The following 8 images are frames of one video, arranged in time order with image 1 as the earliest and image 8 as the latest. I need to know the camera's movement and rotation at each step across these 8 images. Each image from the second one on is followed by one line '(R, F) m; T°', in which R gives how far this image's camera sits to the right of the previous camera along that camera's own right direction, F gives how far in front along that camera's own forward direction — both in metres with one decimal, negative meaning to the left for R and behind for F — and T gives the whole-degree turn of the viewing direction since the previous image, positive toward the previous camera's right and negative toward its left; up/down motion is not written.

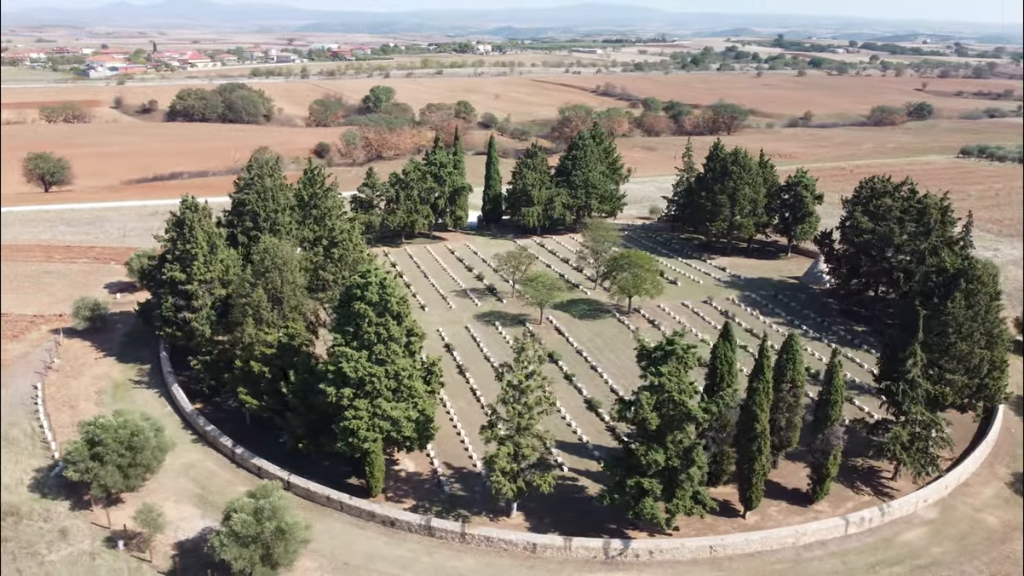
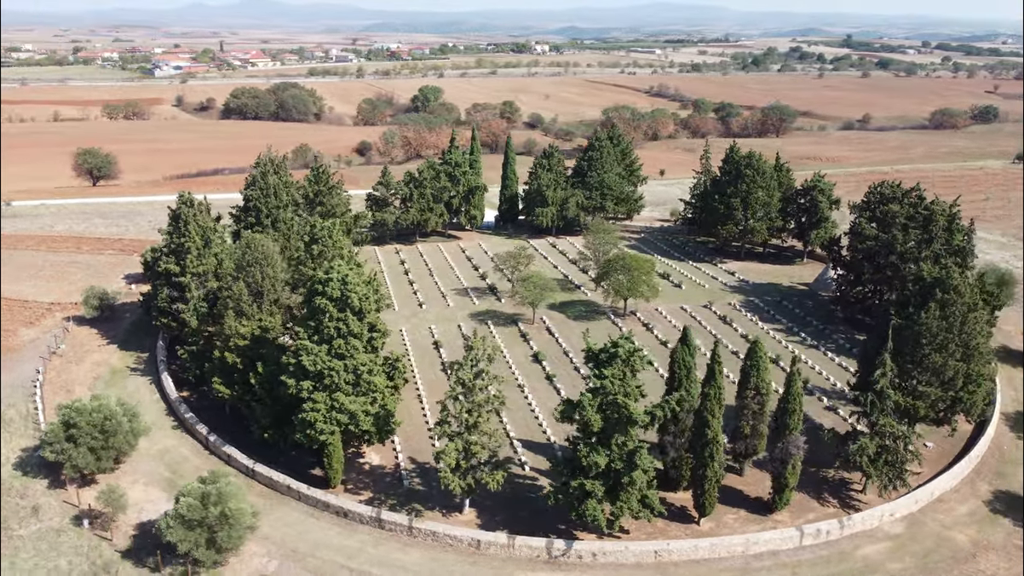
(+2.5, -0.1) m; -4°
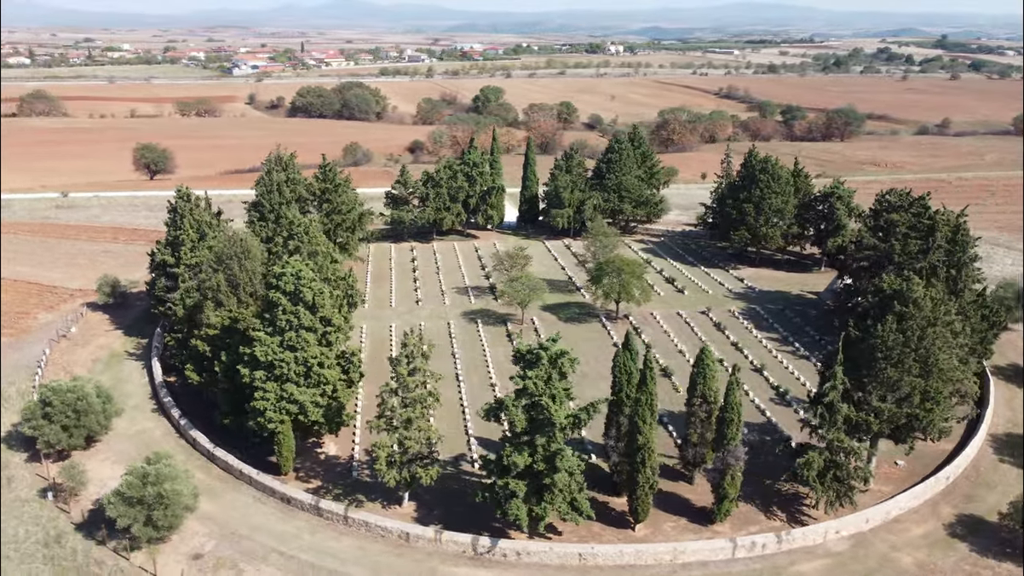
(+3.2, -0.1) m; -5°
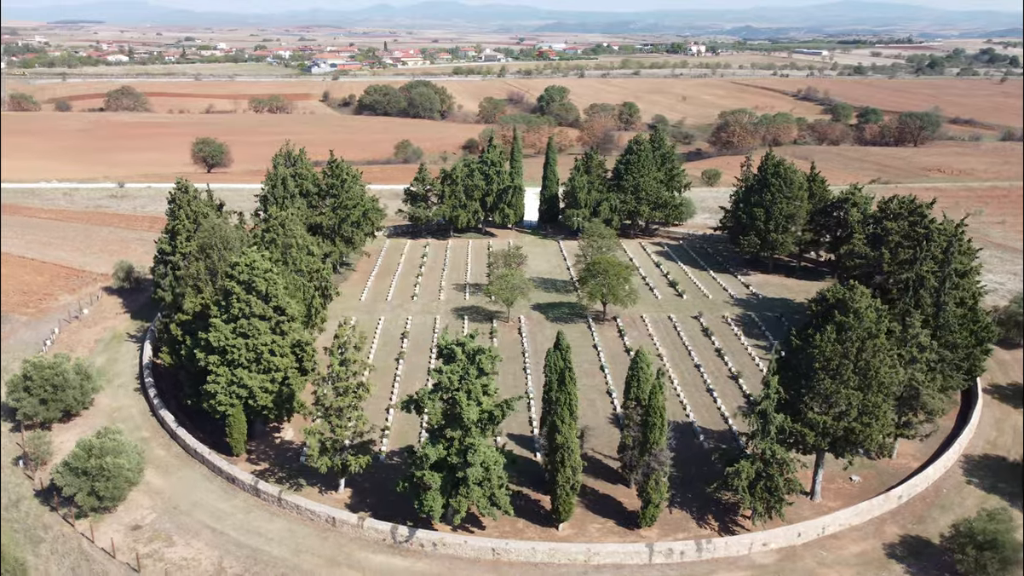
(+3.6, -0.1) m; -6°
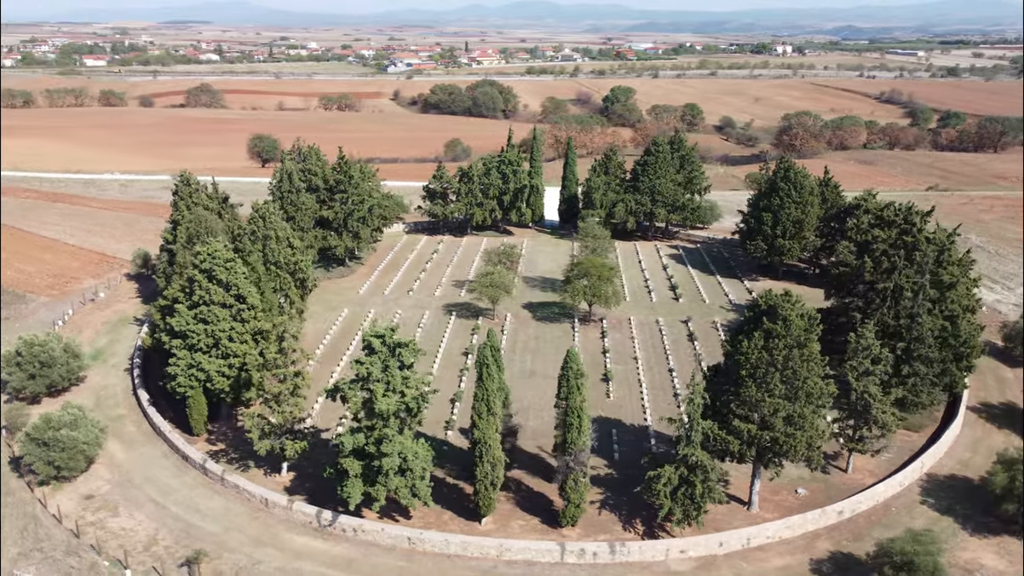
(+3.7, -0.1) m; -6°
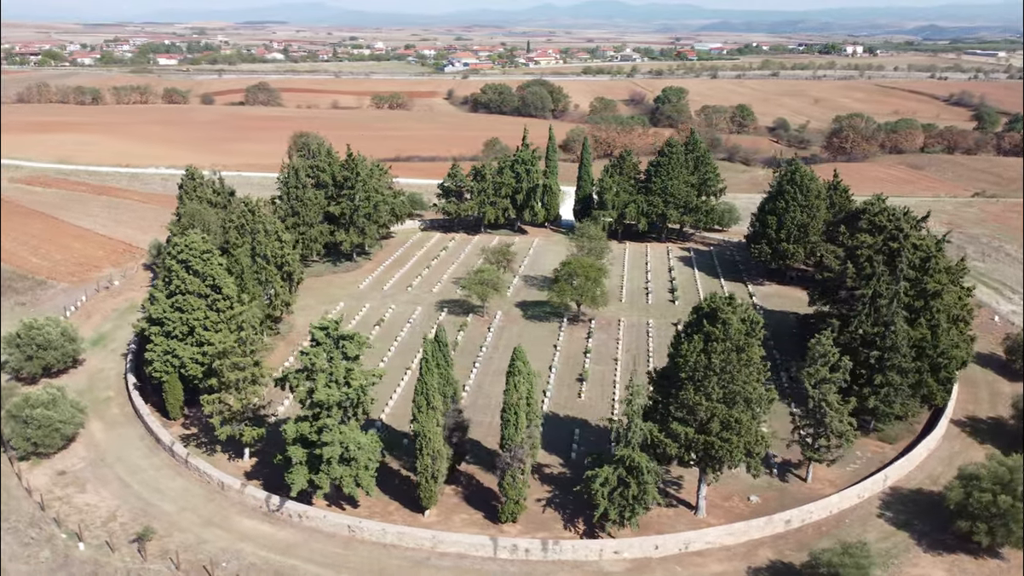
(+2.8, -0.1) m; -5°
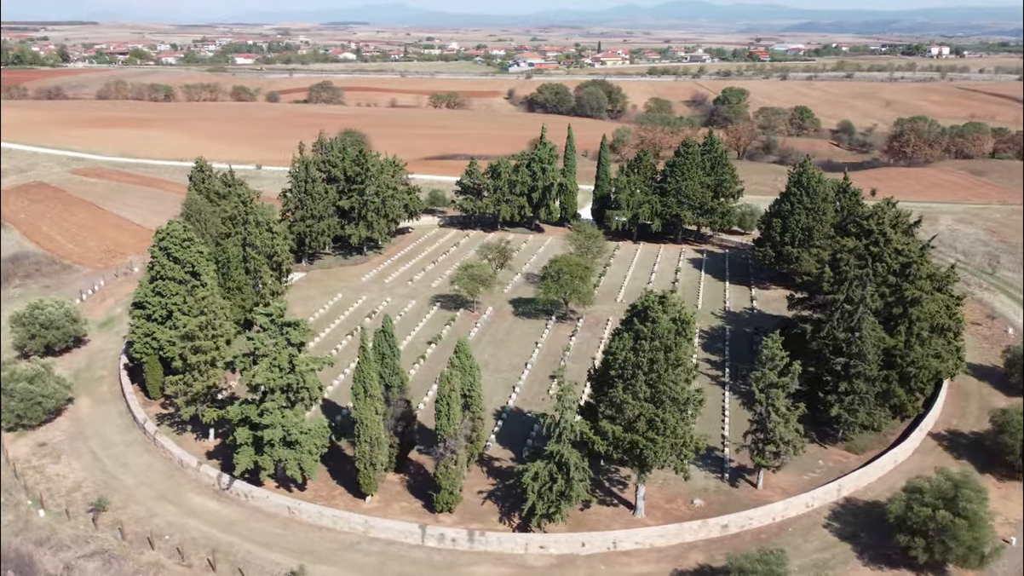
(+3.2, 0.0) m; -5°
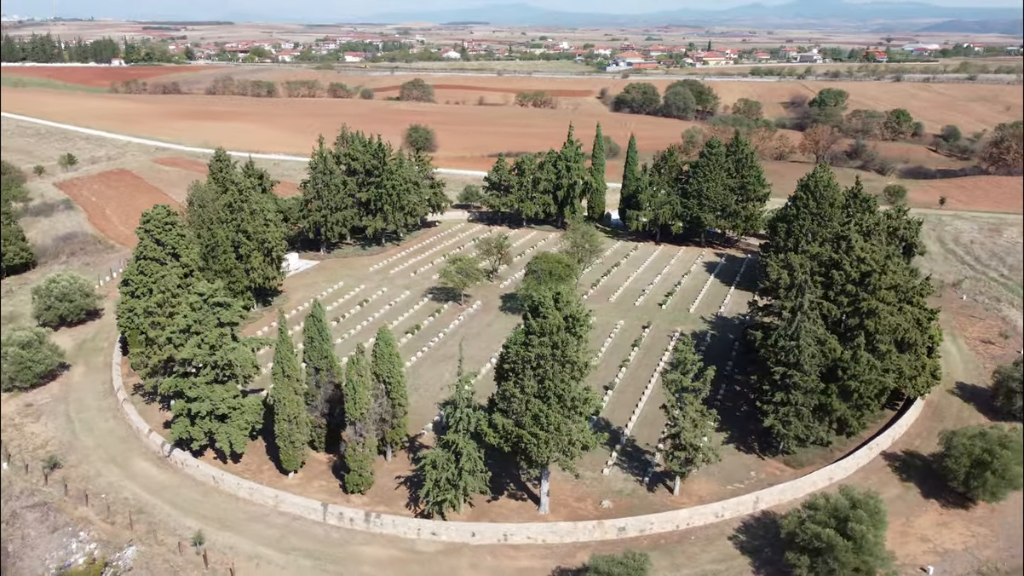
(+4.8, +0.1) m; -8°
